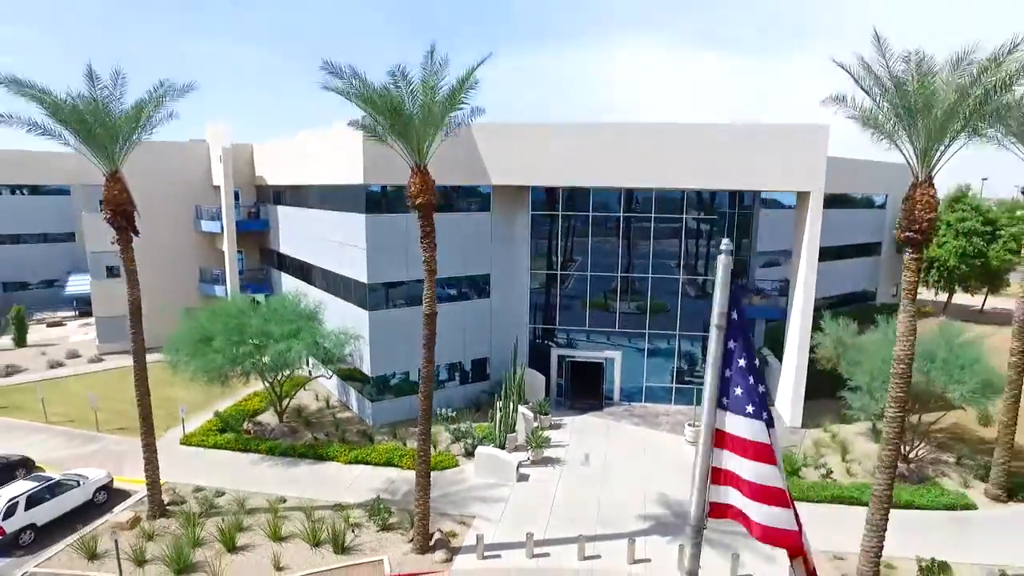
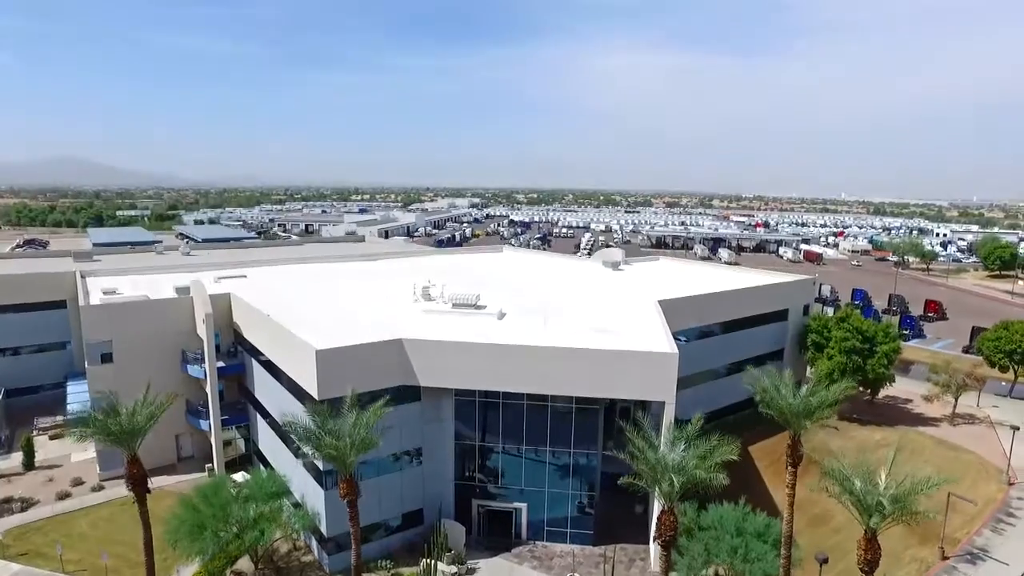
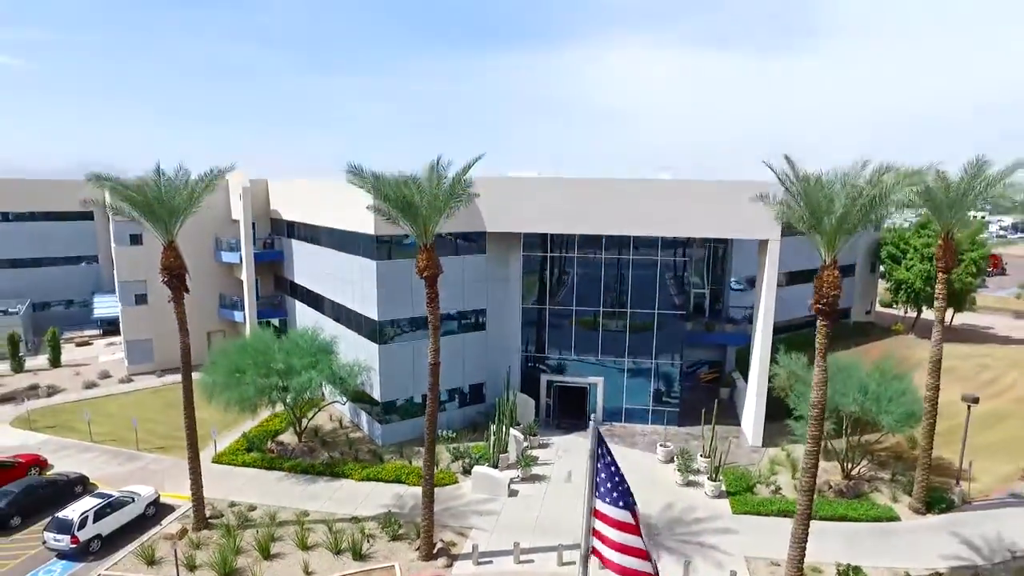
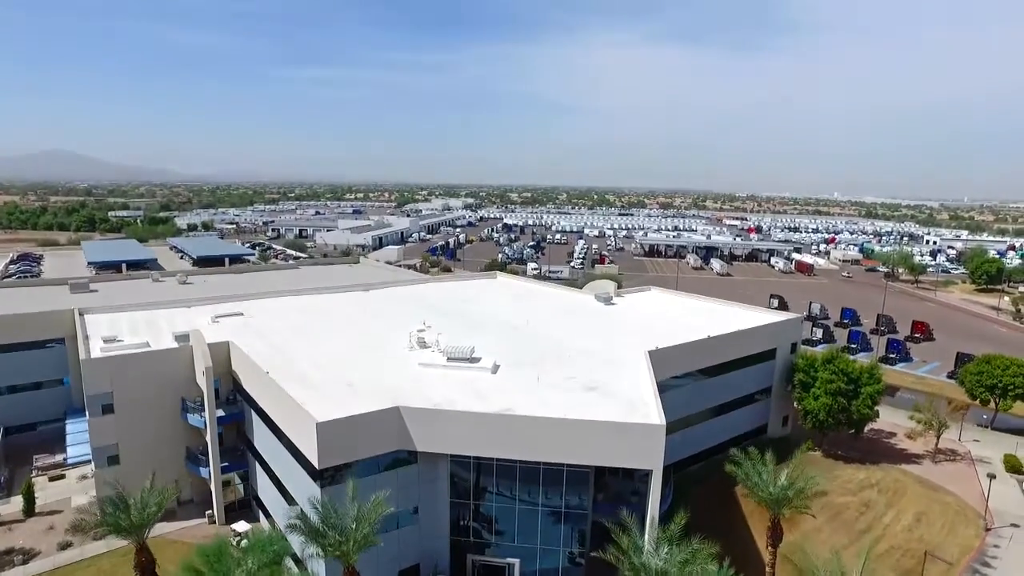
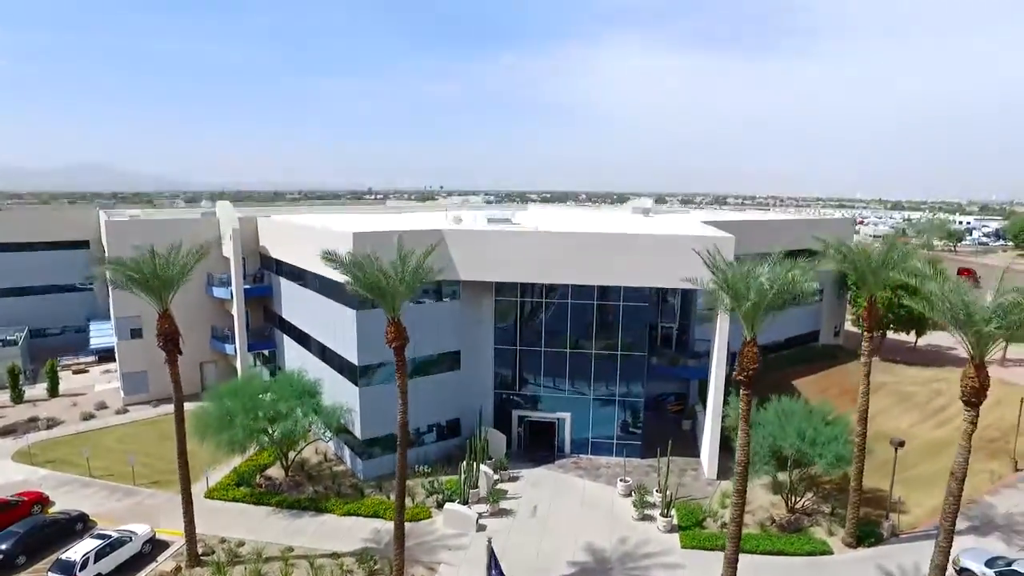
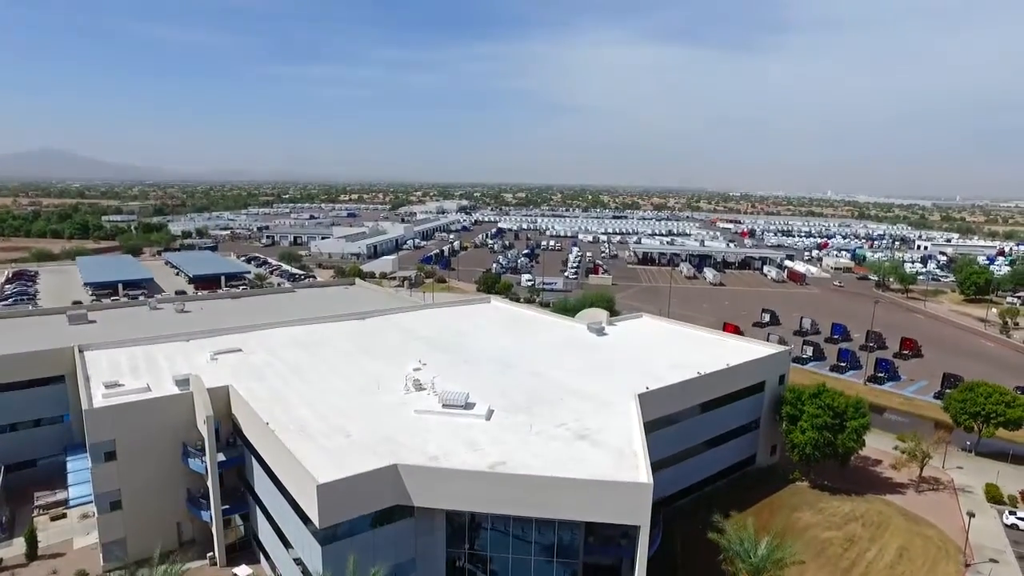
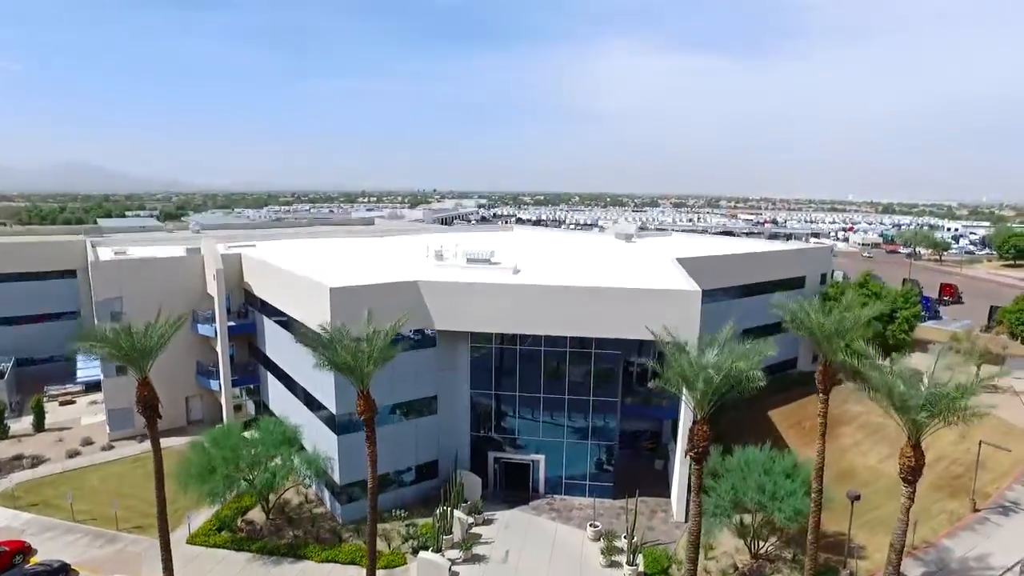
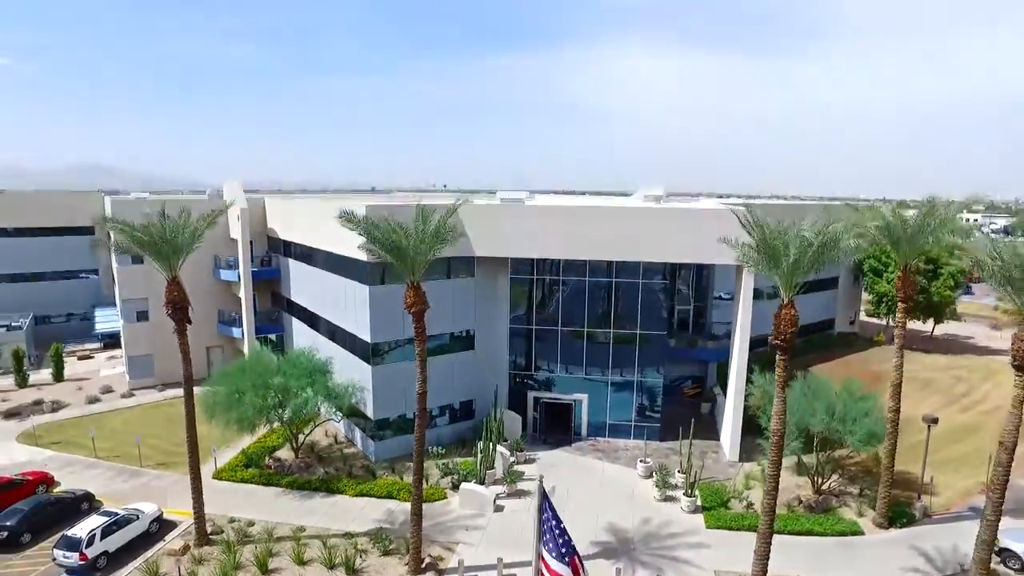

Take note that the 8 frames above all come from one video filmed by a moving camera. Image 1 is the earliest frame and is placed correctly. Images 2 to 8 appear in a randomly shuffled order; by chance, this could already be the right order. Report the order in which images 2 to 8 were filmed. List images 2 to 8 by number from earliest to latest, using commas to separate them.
3, 8, 5, 7, 2, 4, 6
